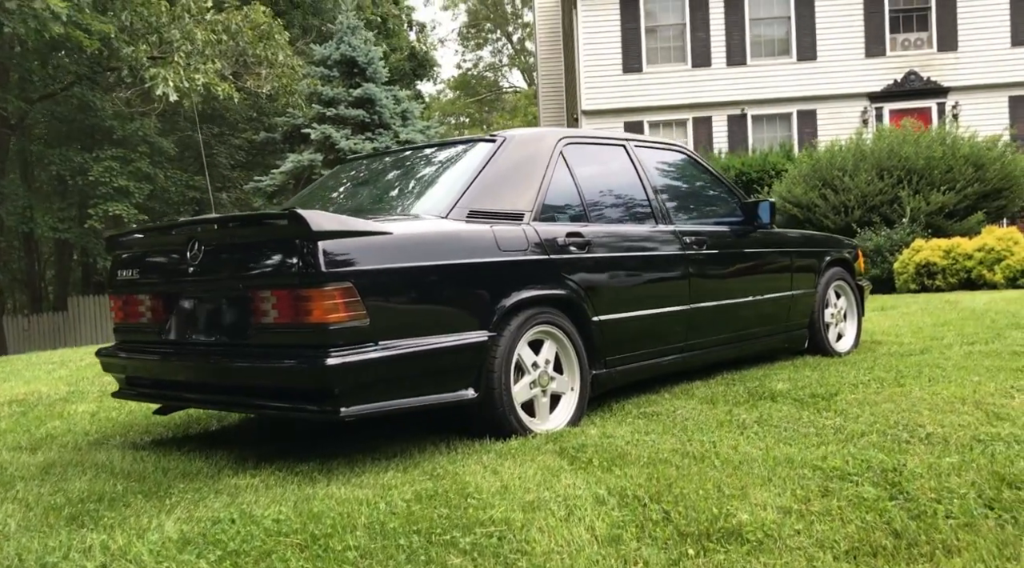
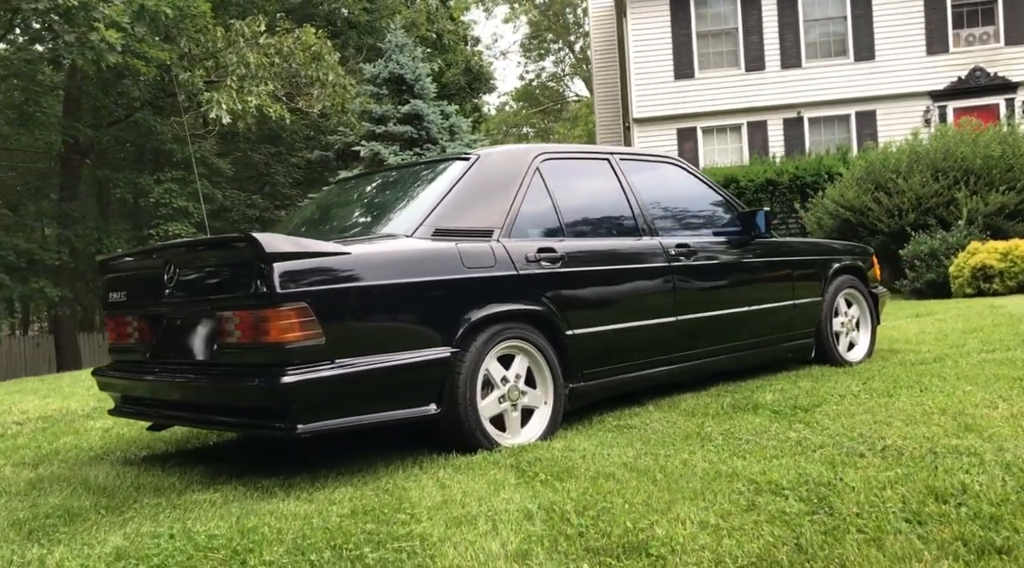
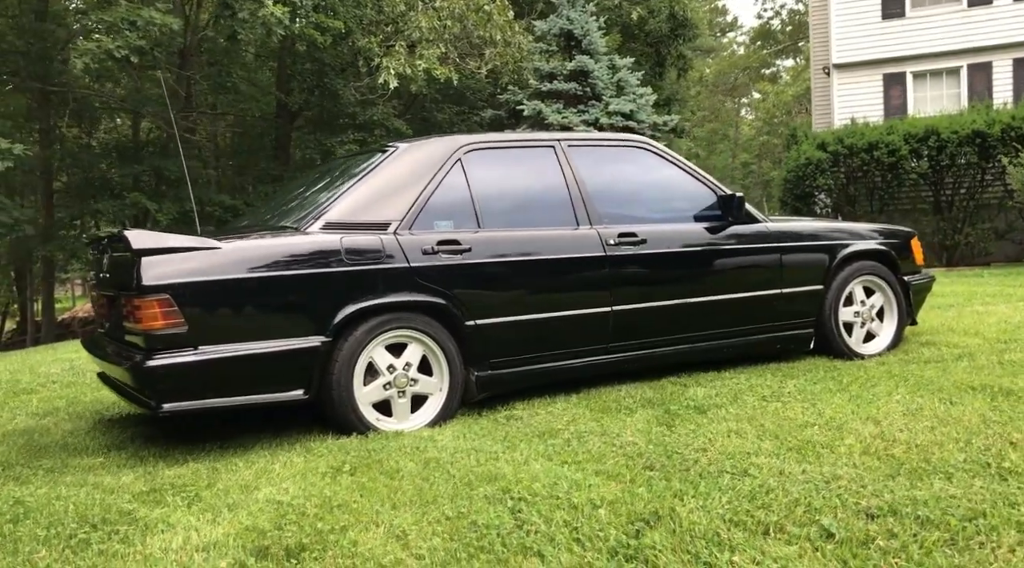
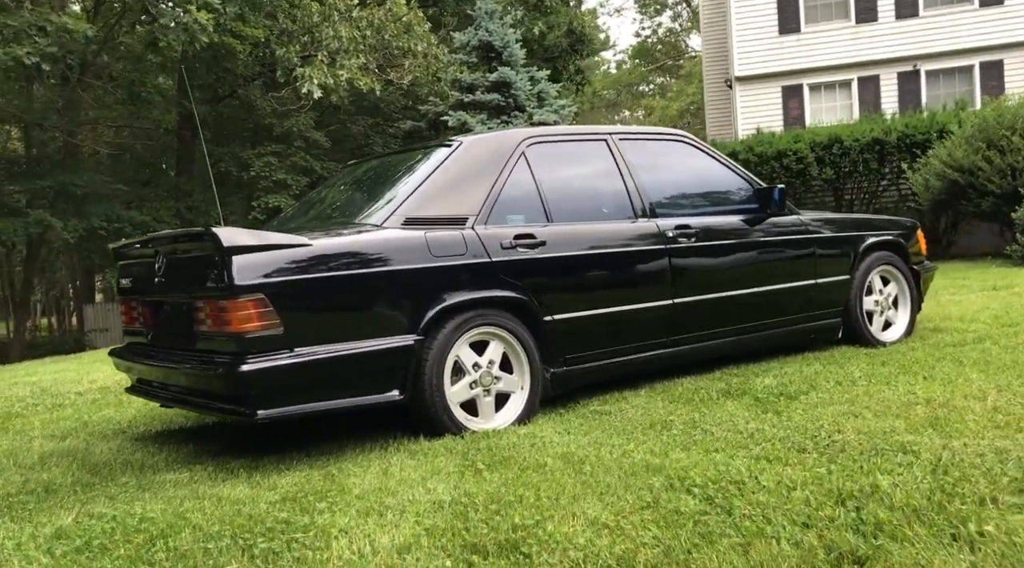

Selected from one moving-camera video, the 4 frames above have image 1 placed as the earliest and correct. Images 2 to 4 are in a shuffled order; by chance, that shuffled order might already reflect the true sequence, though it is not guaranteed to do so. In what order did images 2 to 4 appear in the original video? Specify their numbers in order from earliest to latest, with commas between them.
2, 4, 3
